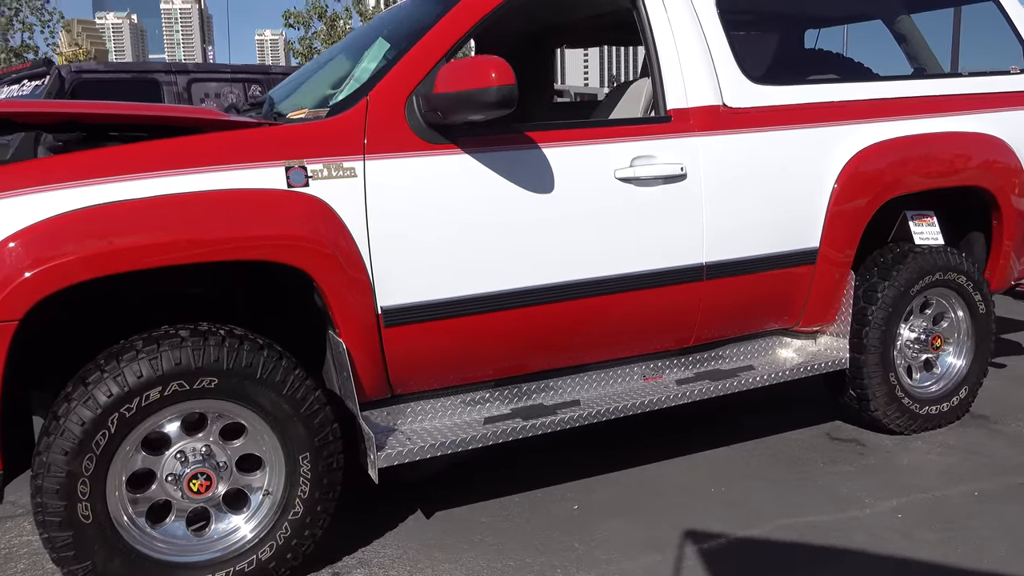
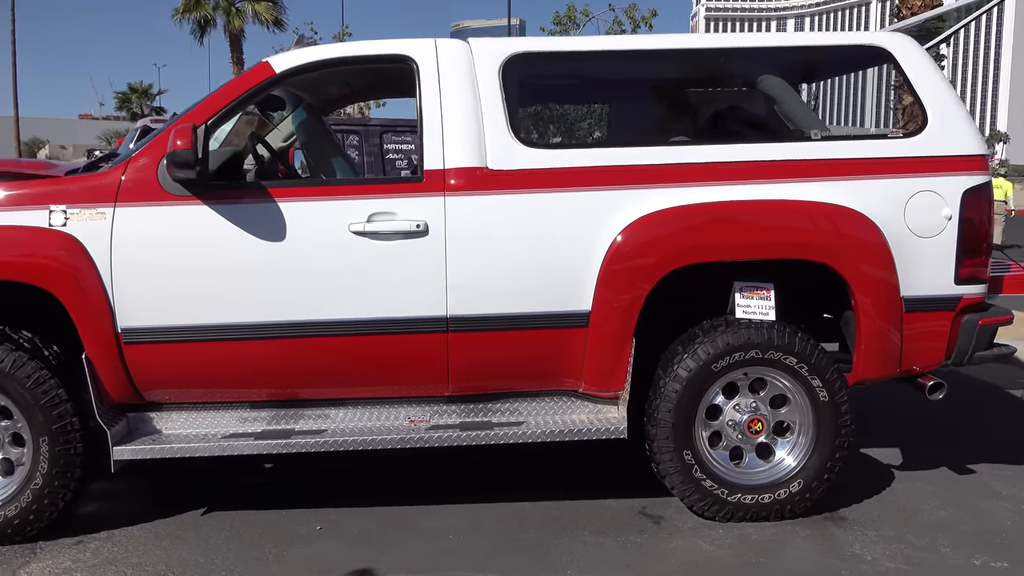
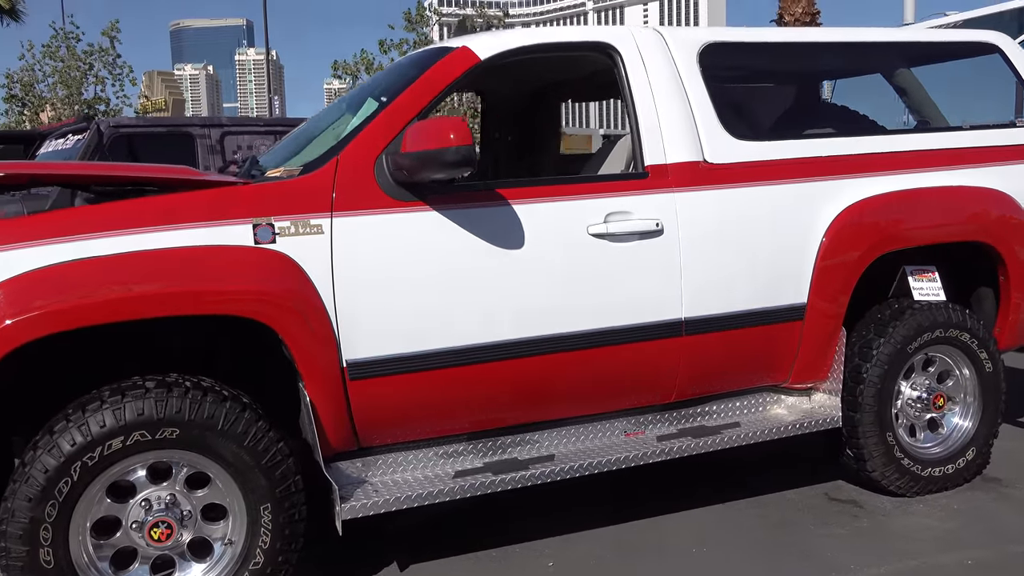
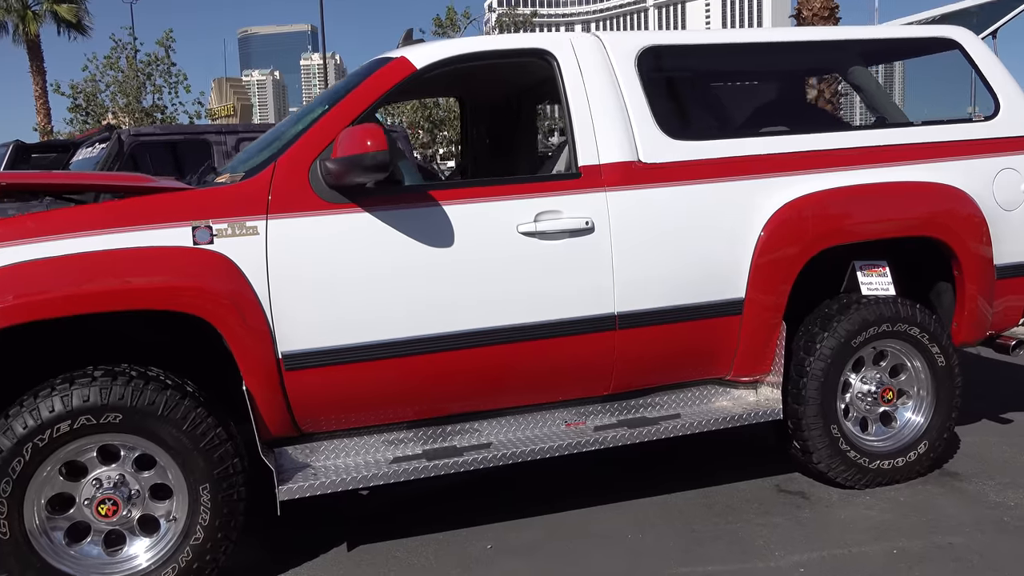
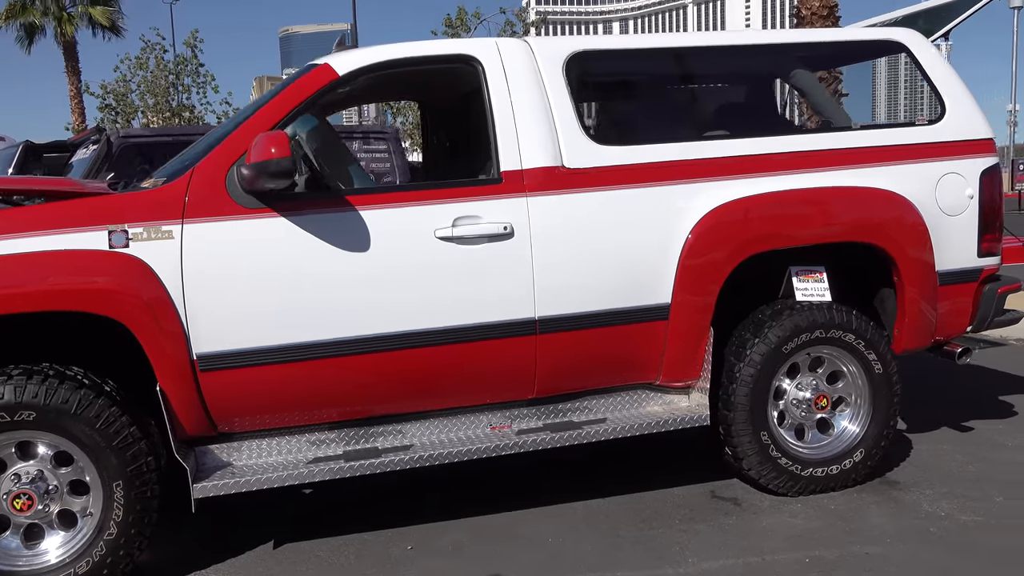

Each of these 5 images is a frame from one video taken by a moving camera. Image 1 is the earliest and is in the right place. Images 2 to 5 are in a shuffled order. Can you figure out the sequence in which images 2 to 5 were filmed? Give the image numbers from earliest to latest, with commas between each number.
3, 4, 5, 2
